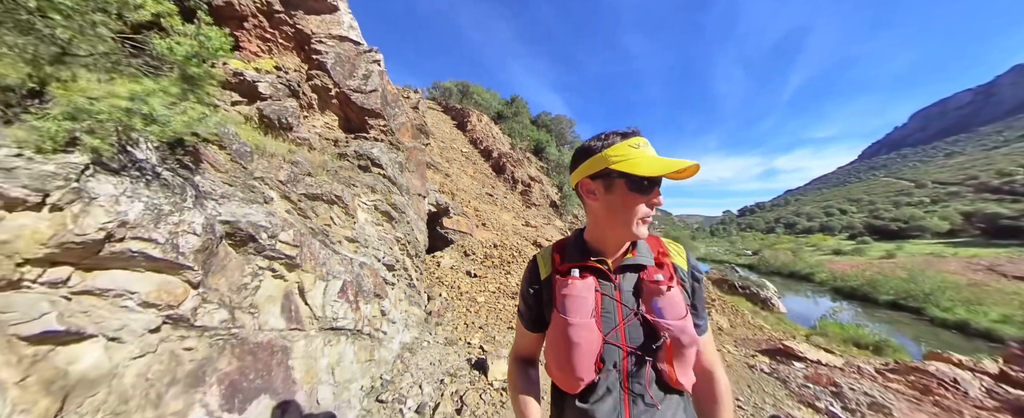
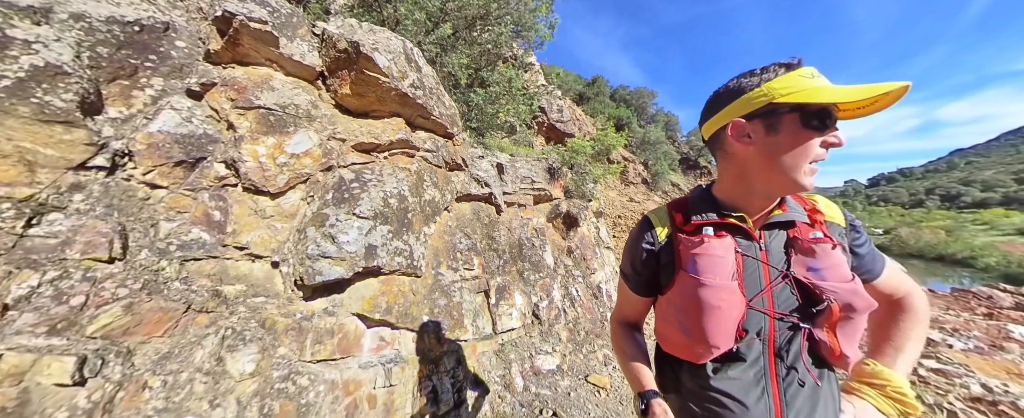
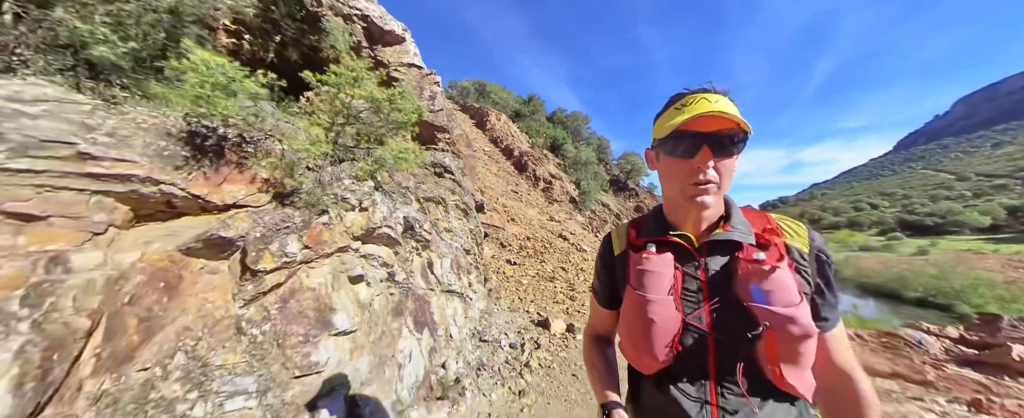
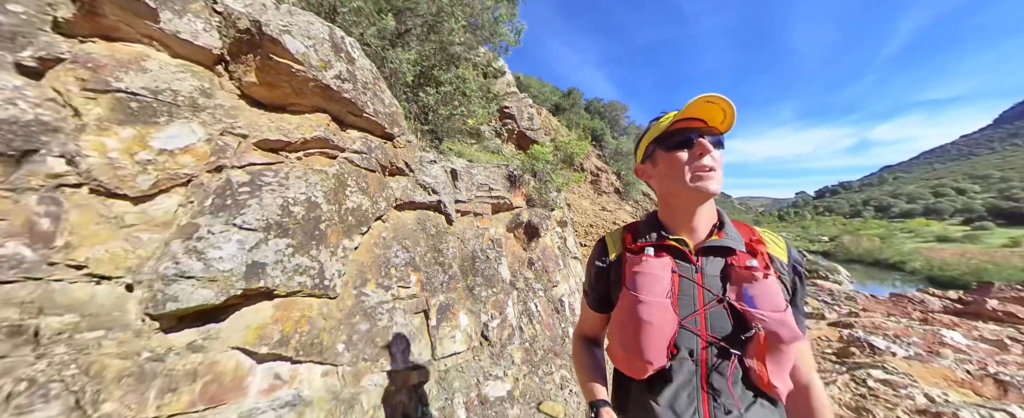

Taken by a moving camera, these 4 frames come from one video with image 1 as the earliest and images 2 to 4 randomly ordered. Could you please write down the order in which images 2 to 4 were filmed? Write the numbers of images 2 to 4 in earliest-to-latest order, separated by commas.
3, 4, 2
